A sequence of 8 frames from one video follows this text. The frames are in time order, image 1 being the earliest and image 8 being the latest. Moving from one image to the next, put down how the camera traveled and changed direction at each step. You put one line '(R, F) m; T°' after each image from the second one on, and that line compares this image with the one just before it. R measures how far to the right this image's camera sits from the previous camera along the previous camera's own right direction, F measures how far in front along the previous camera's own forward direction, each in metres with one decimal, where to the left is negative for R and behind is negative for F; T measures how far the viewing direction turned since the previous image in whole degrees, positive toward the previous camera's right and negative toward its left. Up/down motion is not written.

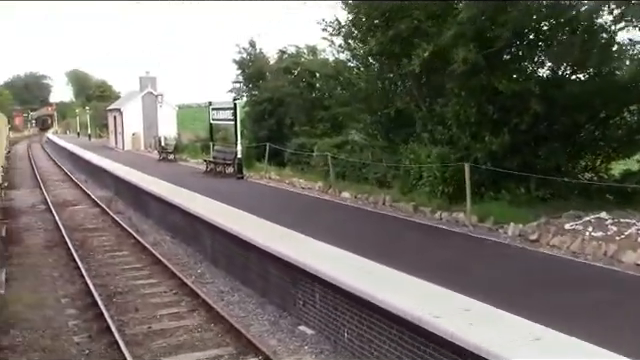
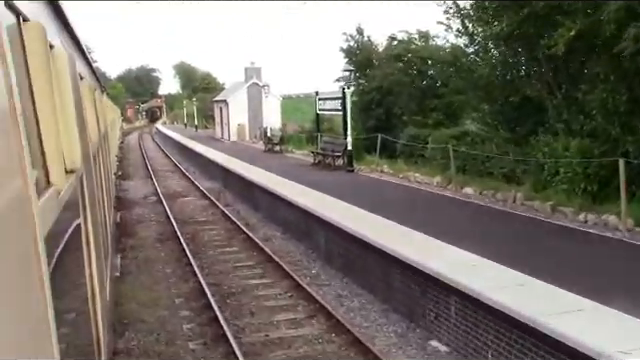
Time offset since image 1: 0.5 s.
(-0.3, +0.6) m; -8°
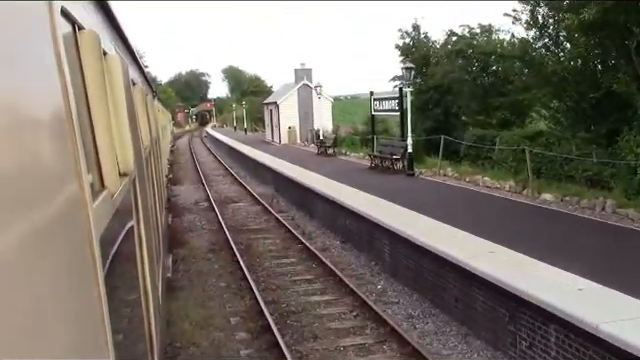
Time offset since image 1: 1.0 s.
(-0.2, +0.7) m; -4°
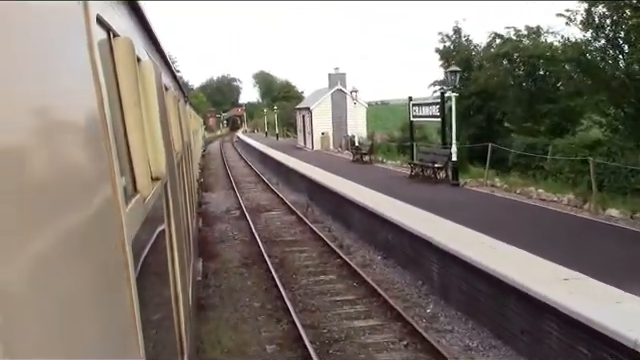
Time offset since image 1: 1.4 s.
(-0.2, +0.7) m; -3°
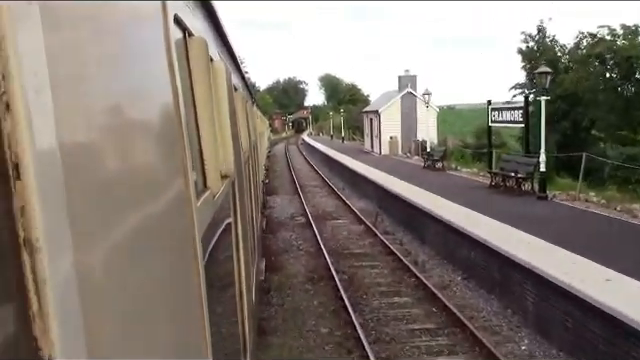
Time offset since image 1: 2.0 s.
(-0.2, +0.8) m; -5°
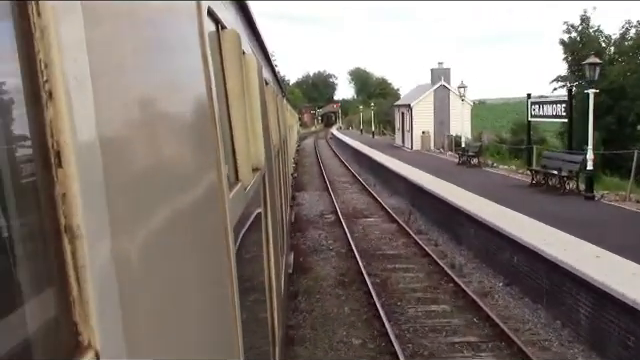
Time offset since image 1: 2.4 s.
(0.0, +0.5) m; -2°
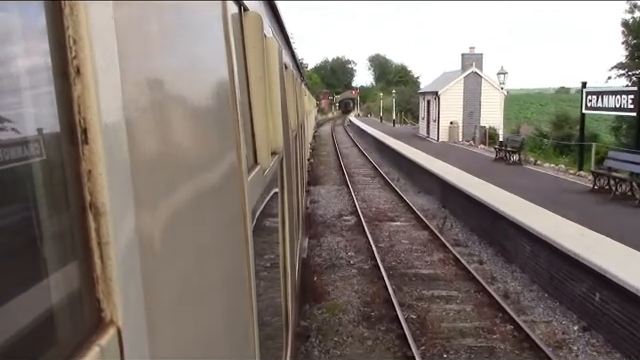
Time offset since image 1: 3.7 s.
(-0.1, +1.9) m; -1°
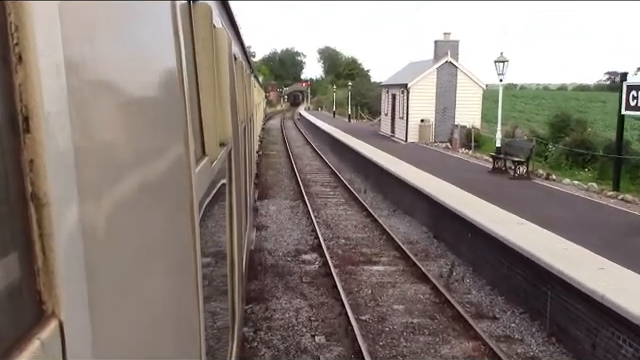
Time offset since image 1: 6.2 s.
(0.0, +3.5) m; +4°
